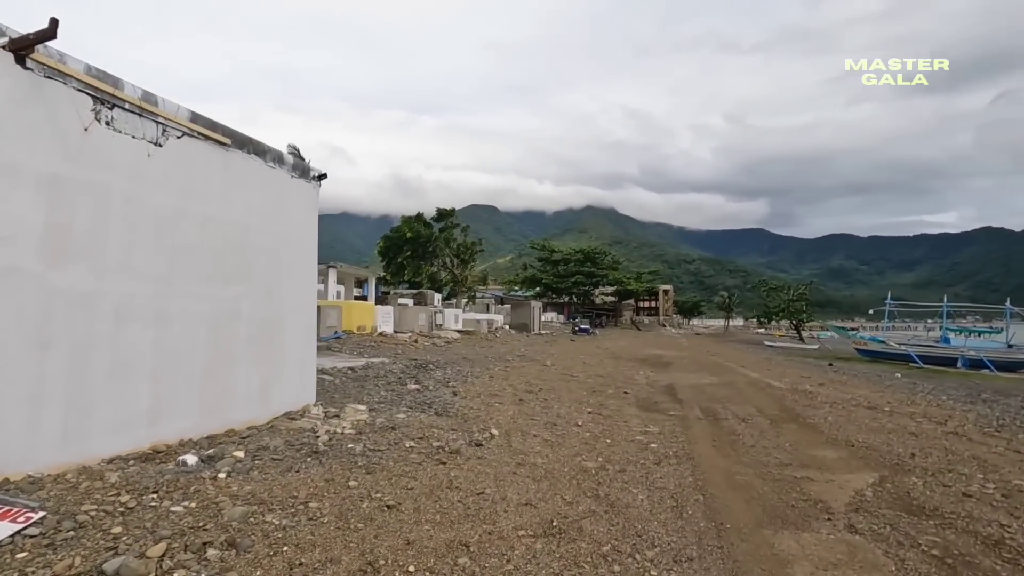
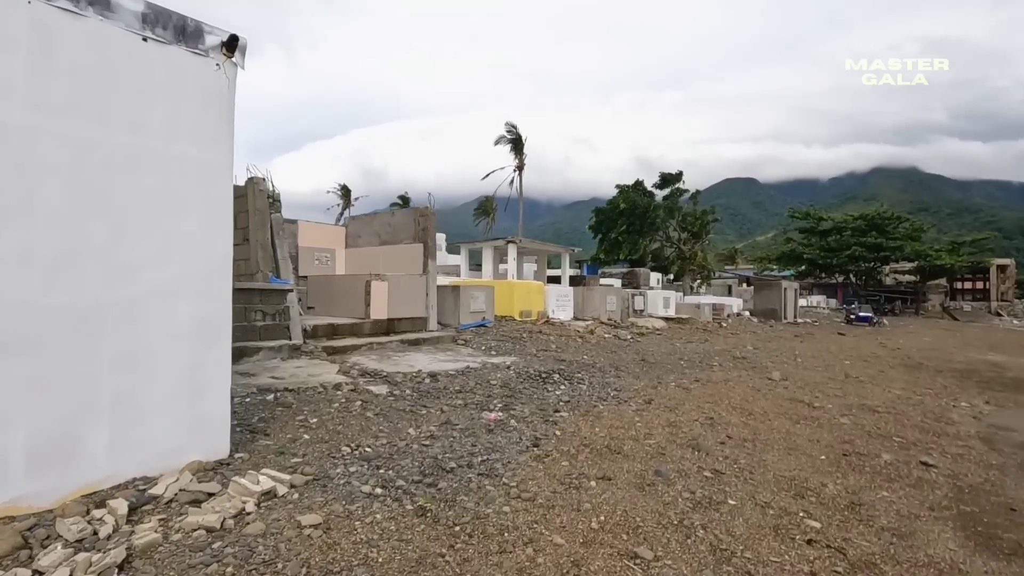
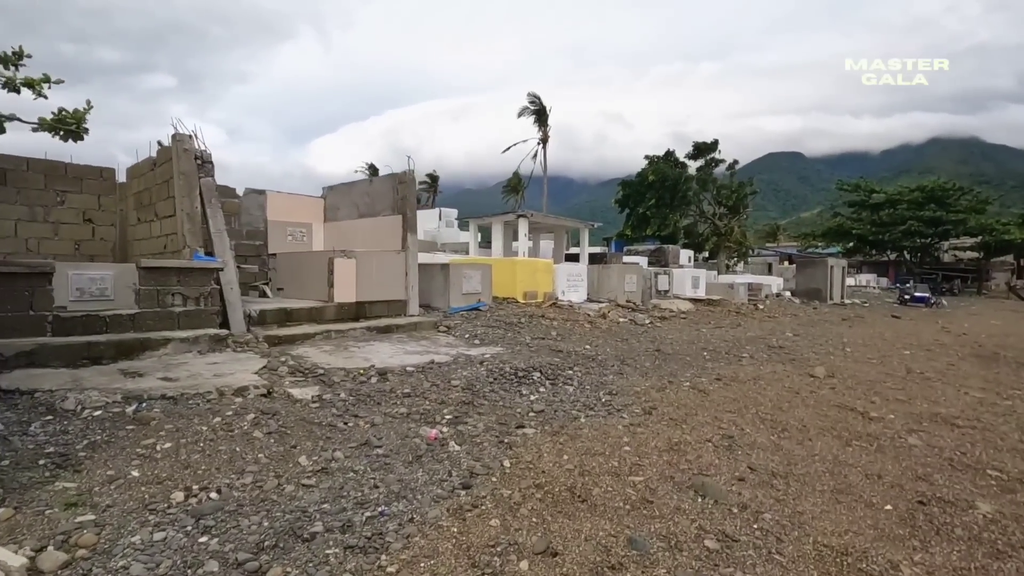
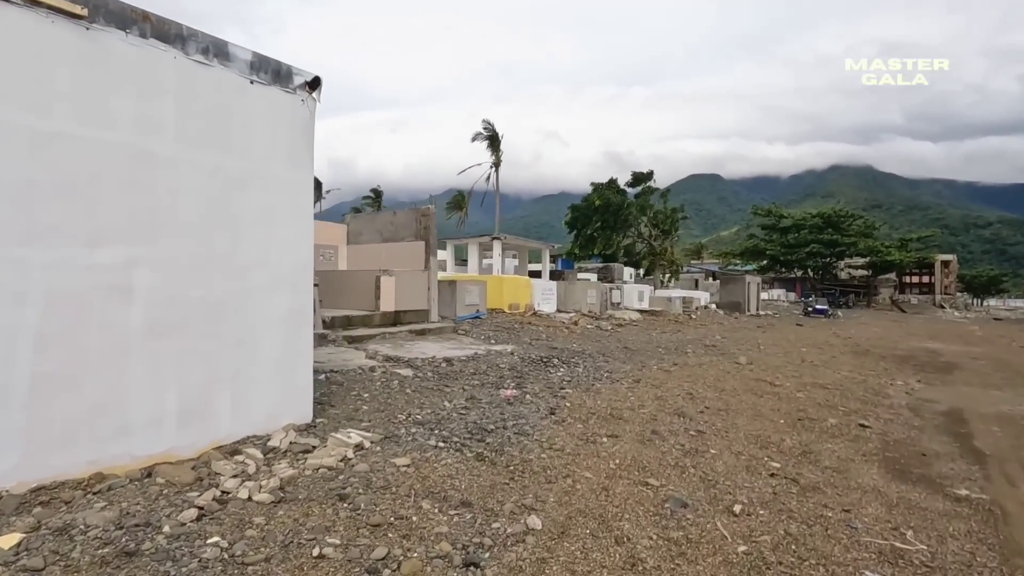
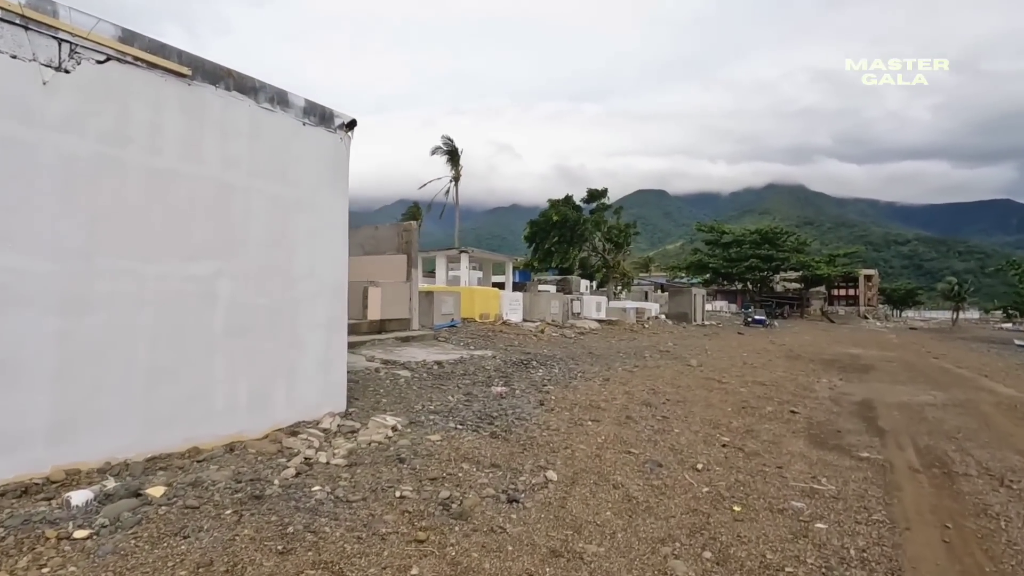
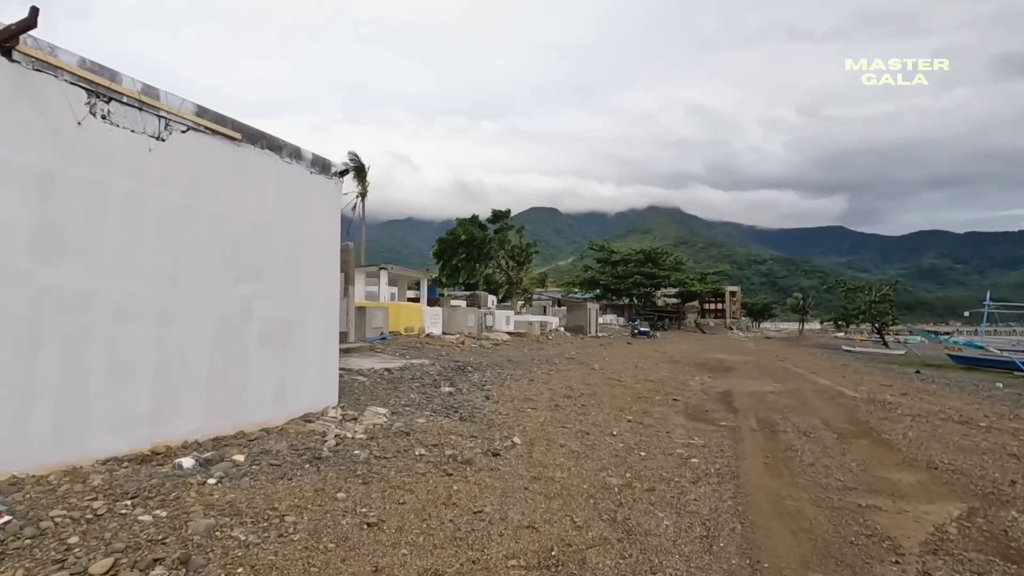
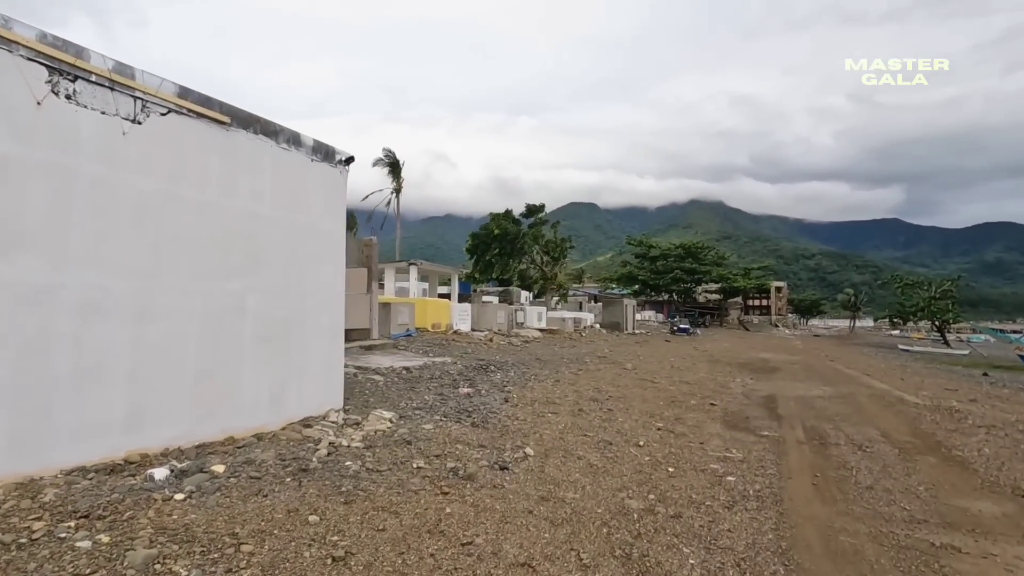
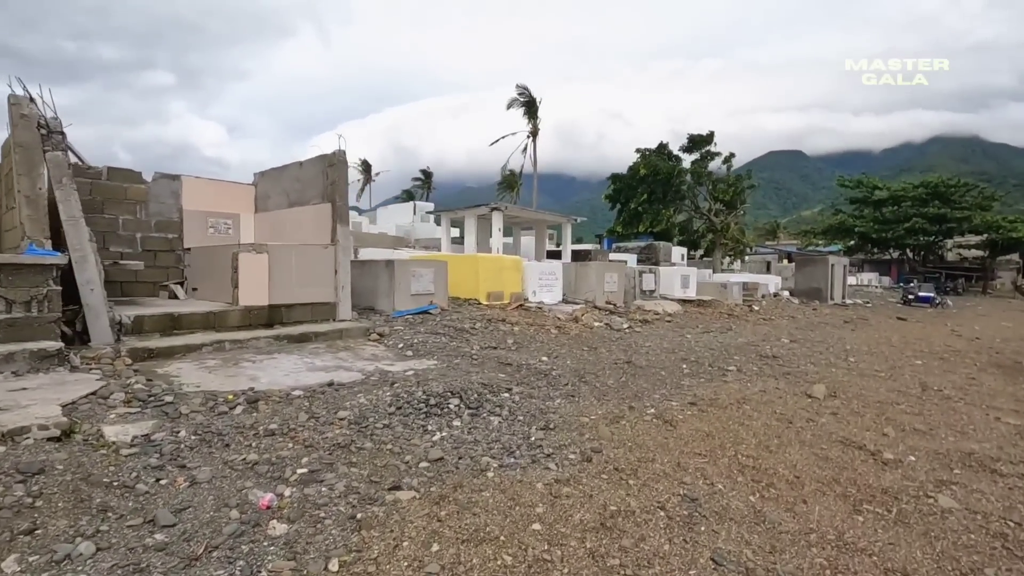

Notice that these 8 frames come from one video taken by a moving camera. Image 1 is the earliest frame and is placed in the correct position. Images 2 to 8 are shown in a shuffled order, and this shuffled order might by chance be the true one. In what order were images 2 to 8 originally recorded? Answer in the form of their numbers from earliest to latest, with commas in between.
6, 7, 5, 4, 2, 3, 8
